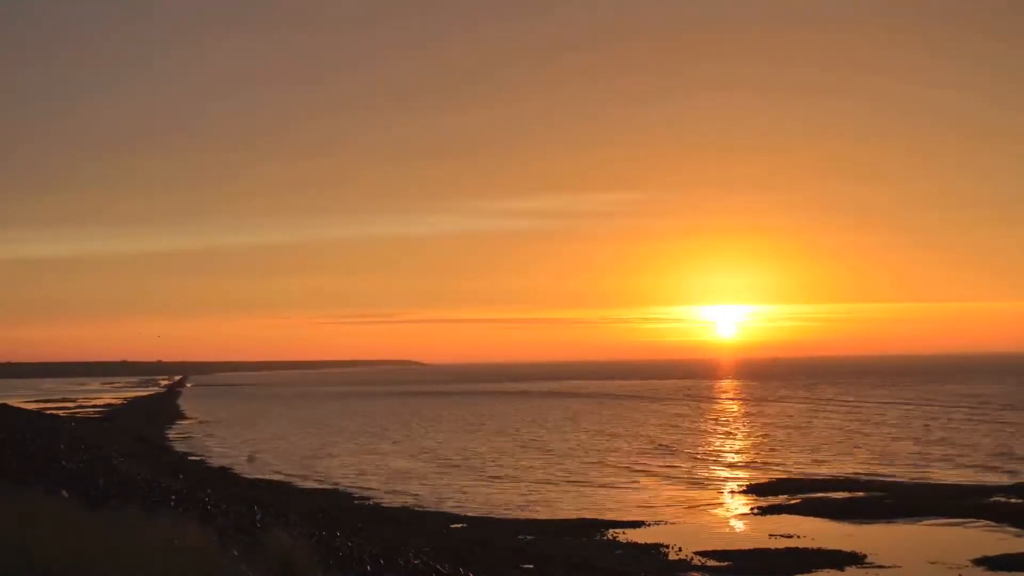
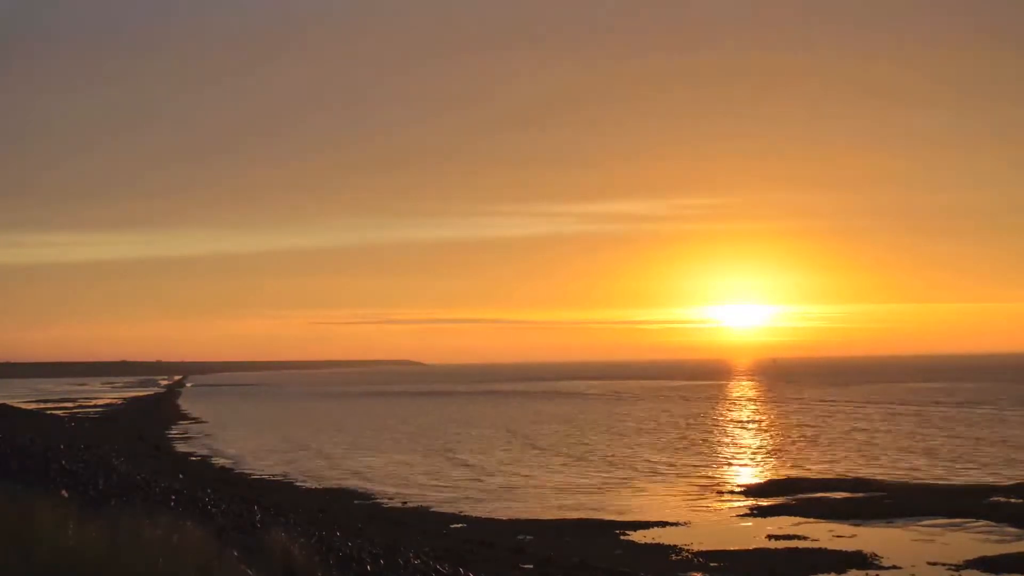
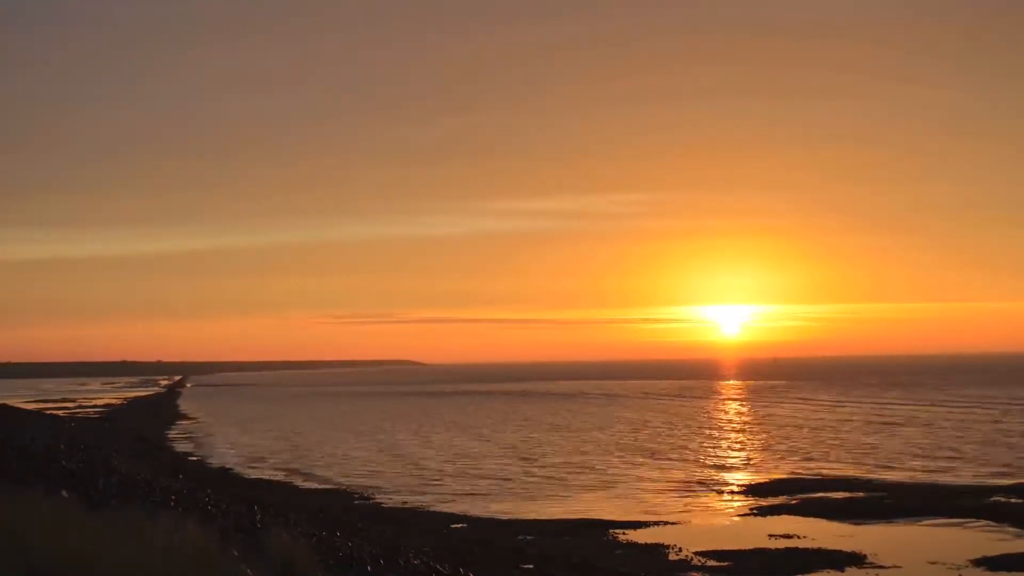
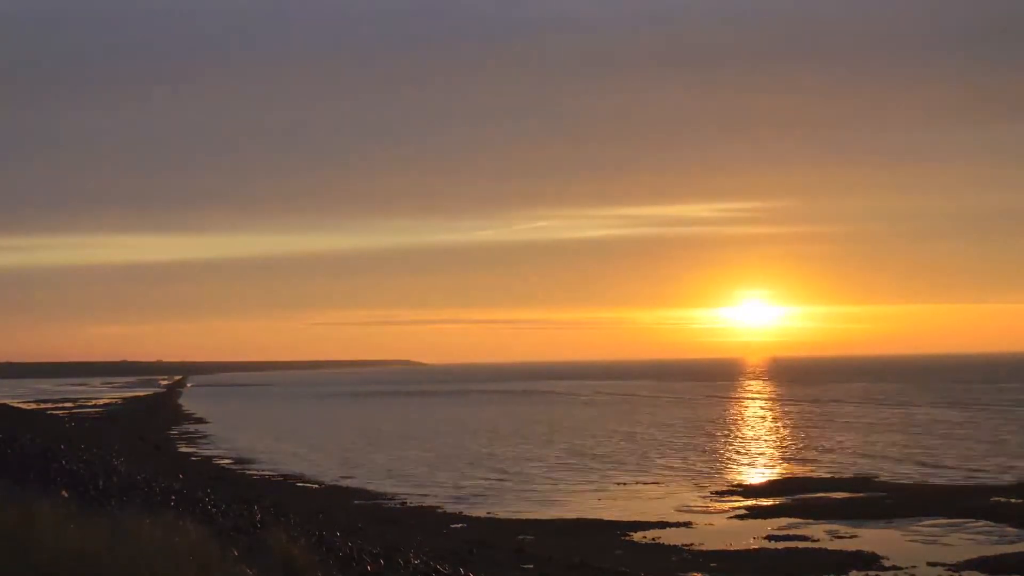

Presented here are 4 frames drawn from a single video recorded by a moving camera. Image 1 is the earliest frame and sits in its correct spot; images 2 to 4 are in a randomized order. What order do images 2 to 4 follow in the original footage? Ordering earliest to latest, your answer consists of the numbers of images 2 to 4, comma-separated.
3, 2, 4
